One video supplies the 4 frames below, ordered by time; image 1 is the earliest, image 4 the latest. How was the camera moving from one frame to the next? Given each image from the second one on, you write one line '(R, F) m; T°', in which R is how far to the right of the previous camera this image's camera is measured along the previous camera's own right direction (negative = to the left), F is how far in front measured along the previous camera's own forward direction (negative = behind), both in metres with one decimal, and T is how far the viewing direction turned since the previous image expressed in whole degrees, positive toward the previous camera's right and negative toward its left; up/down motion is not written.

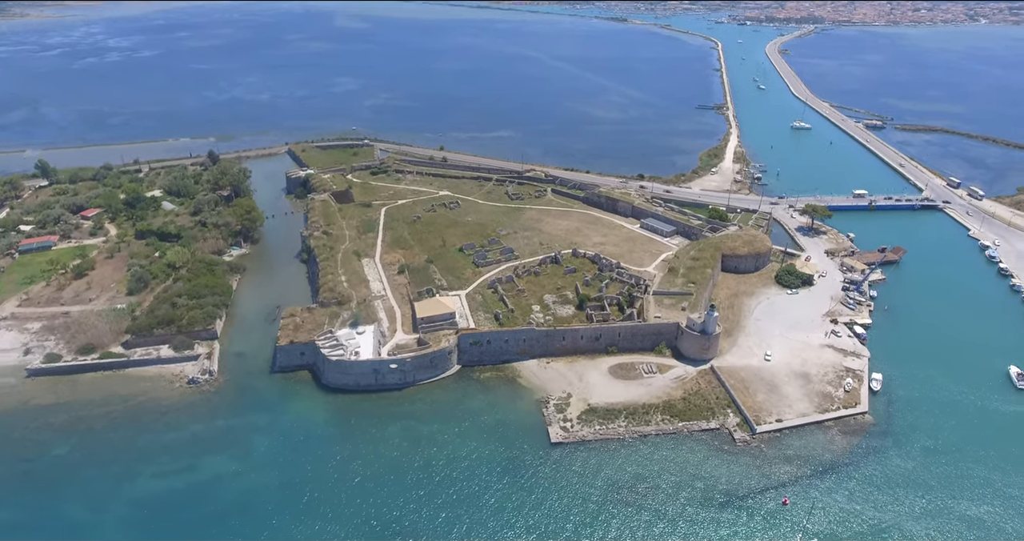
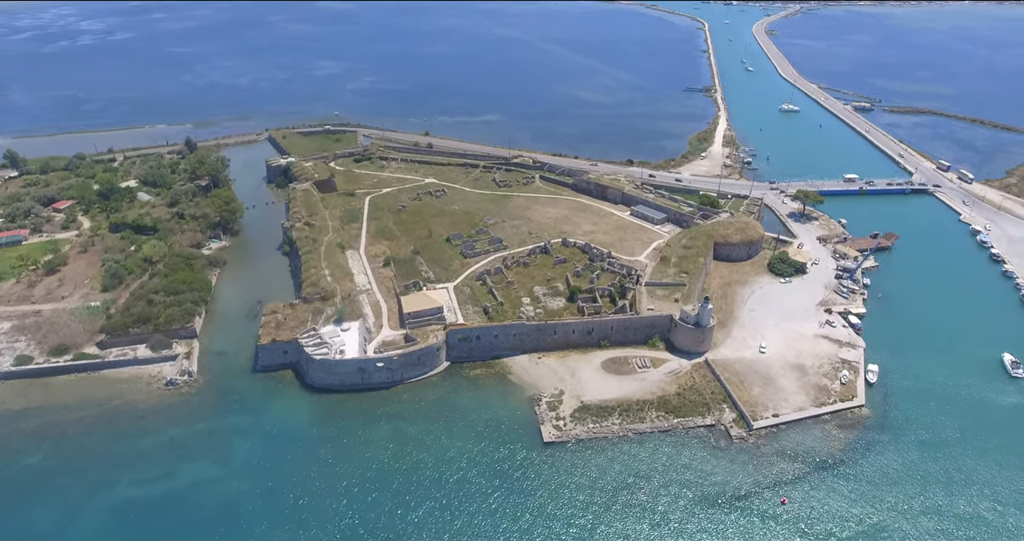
(-0.1, +1.3) m; +1°
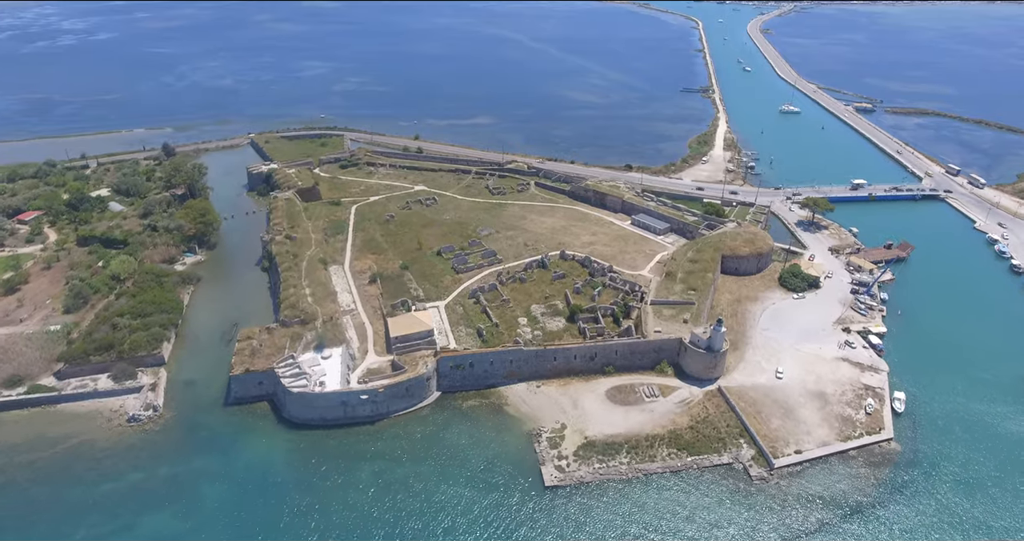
(-0.2, +3.4) m; +1°
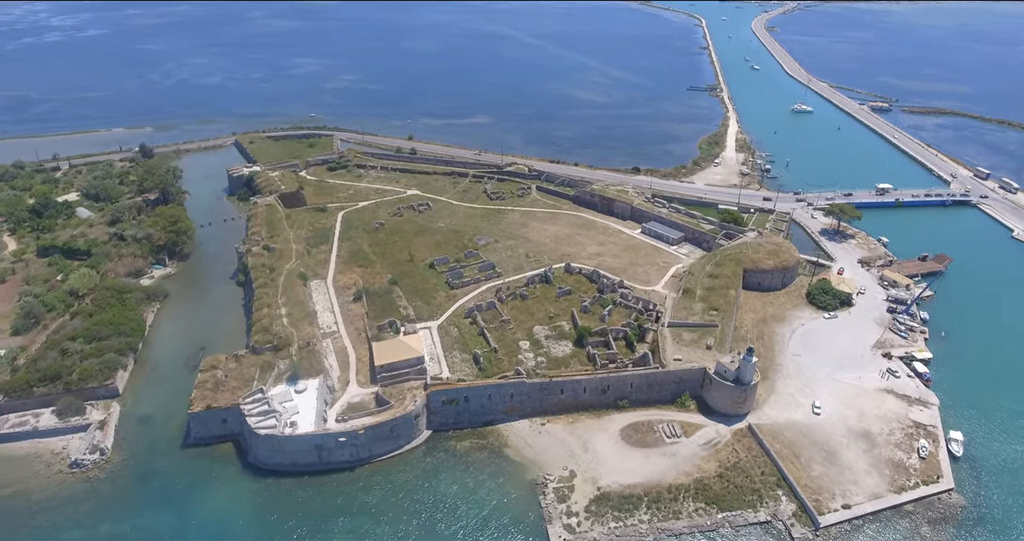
(-0.1, +4.7) m; 0°
